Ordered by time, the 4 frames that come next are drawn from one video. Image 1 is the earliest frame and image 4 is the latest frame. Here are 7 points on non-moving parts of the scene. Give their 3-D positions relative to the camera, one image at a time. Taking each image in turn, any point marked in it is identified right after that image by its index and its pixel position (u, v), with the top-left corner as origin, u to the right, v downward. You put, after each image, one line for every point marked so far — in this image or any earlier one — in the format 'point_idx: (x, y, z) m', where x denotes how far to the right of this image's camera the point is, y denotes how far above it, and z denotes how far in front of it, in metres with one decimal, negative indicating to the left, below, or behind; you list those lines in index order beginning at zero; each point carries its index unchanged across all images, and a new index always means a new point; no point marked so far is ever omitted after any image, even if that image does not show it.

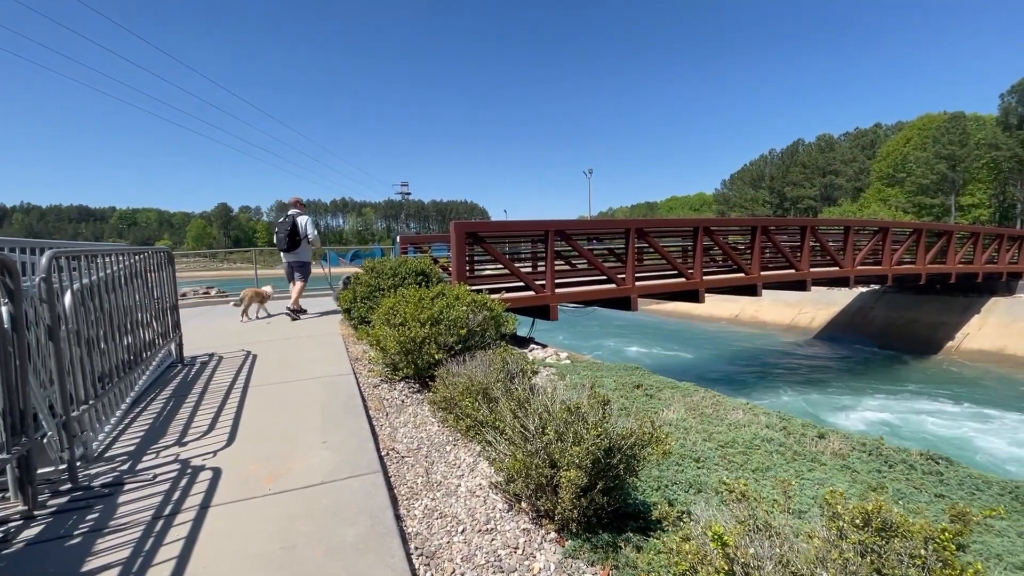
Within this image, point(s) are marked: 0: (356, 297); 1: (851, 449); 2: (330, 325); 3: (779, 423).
0: (-2.2, -0.1, +6.7) m
1: (+2.9, -1.4, +4.1) m
2: (-2.8, -0.6, +7.4) m
3: (+2.7, -1.4, +4.9) m
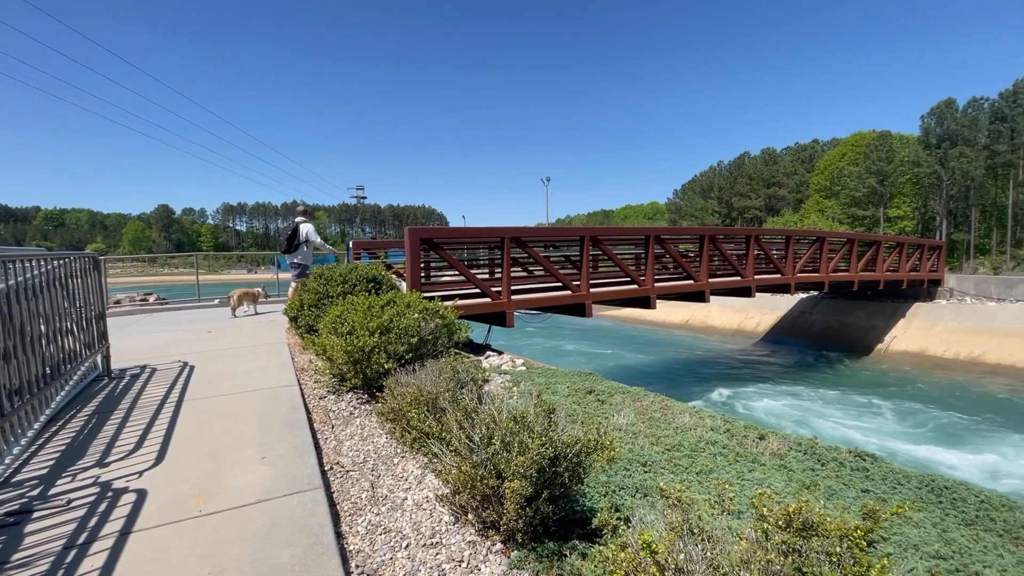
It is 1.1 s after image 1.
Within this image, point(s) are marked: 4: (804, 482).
0: (-2.8, -0.2, +6.5) m
1: (+2.5, -1.5, +4.4) m
2: (-3.5, -0.7, +7.1) m
3: (+2.2, -1.5, +5.1) m
4: (+2.2, -1.5, +3.7) m
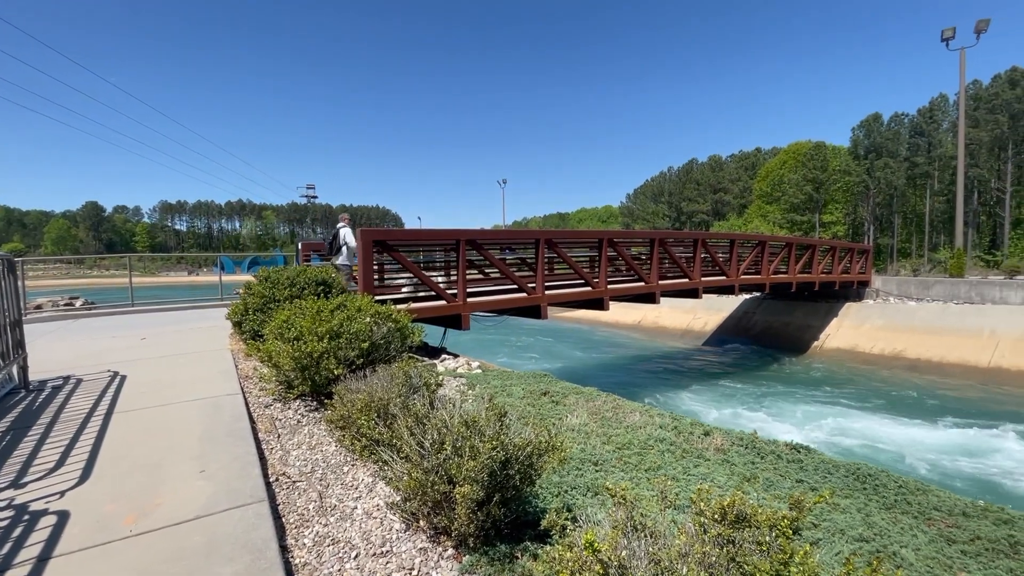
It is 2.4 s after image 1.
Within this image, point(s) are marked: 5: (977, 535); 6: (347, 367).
0: (-3.4, -0.3, +6.2) m
1: (+2.1, -1.5, +4.6) m
2: (-4.1, -0.7, +6.7) m
3: (+1.7, -1.5, +5.3) m
4: (+1.9, -1.5, +3.8) m
5: (+3.0, -1.6, +3.1) m
6: (-1.5, -0.7, +4.5) m
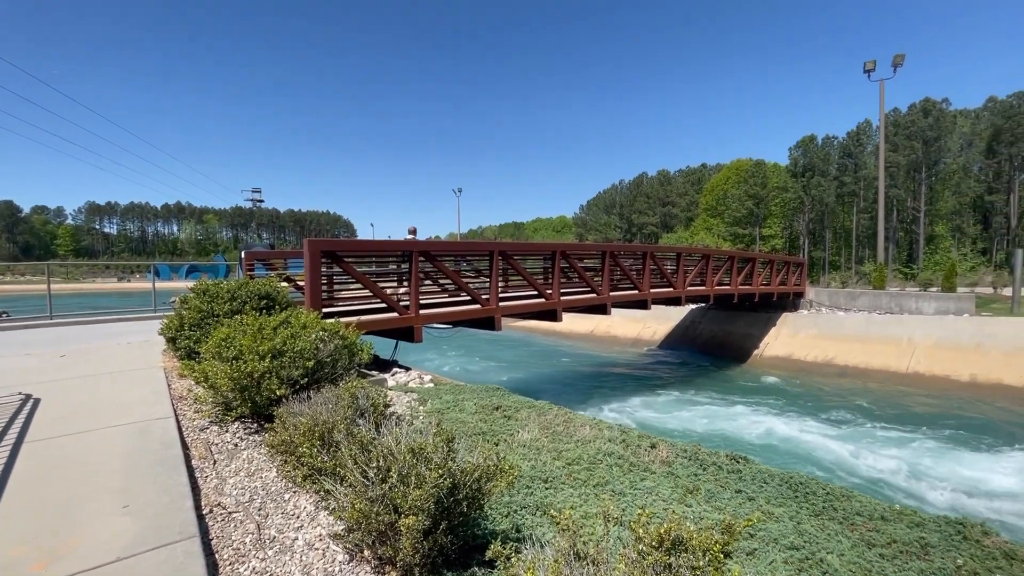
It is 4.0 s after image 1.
0: (-4.1, -0.4, +5.9) m
1: (+1.6, -1.7, +4.7) m
2: (-4.8, -0.9, +6.3) m
3: (+1.2, -1.7, +5.4) m
4: (+1.5, -1.7, +4.0) m
5: (+2.6, -1.7, +3.3) m
6: (-2.0, -0.9, +4.3) m
